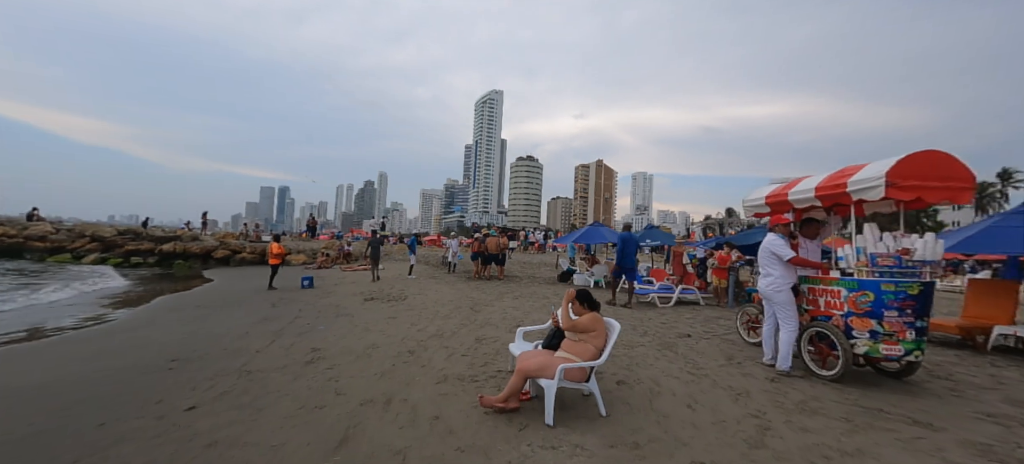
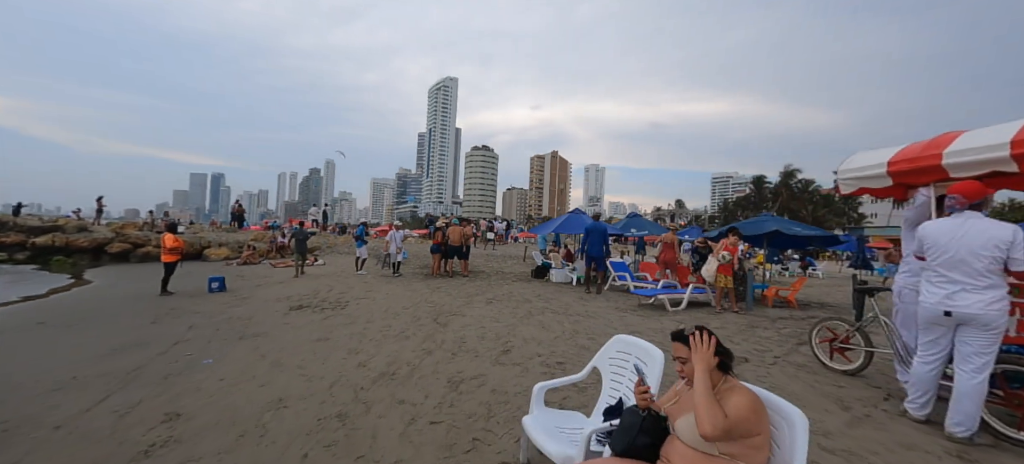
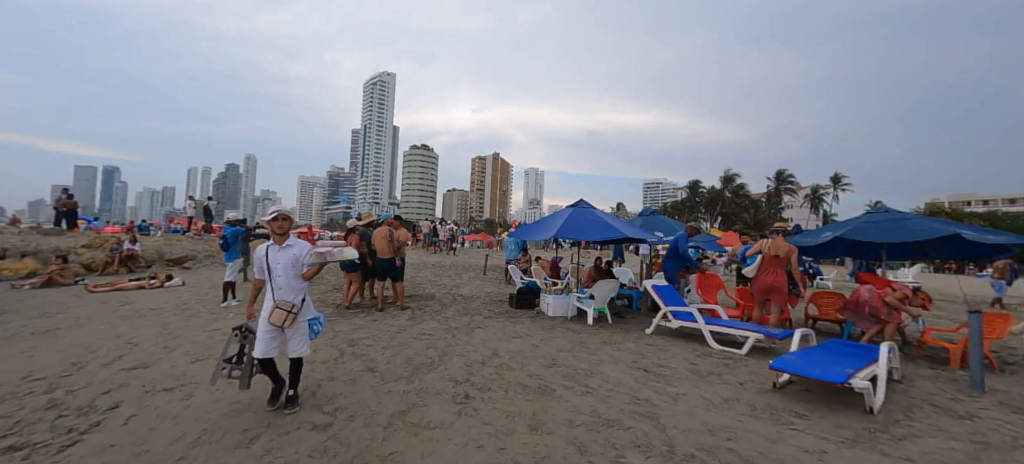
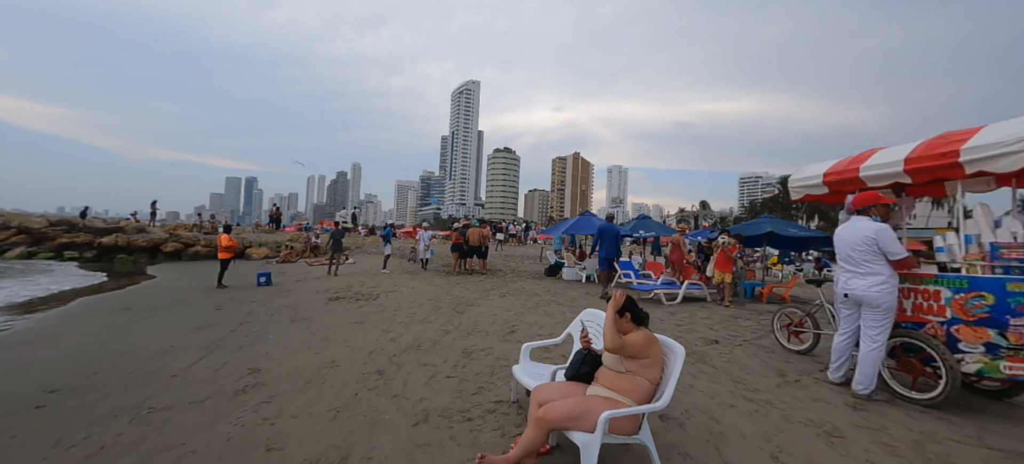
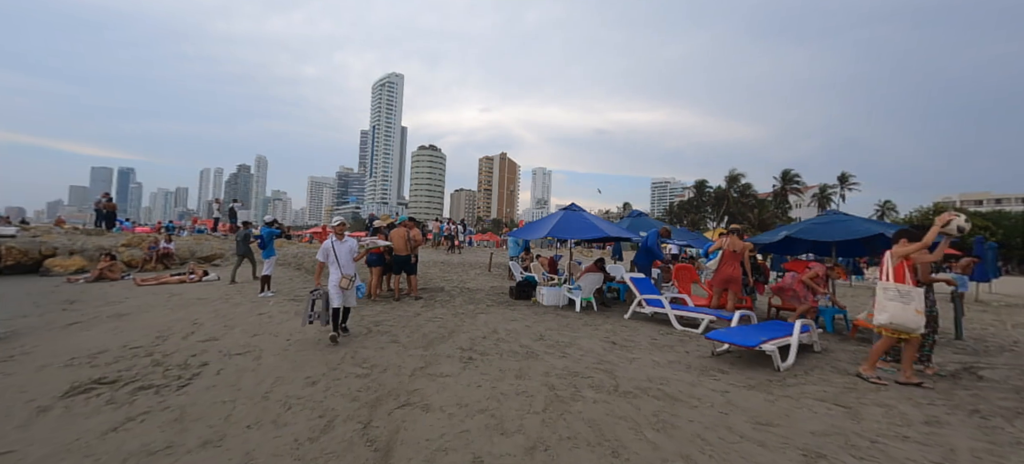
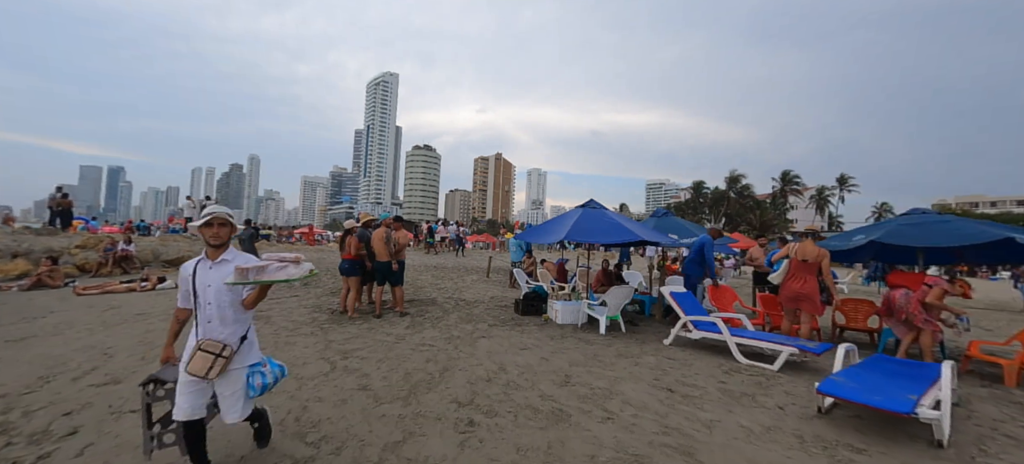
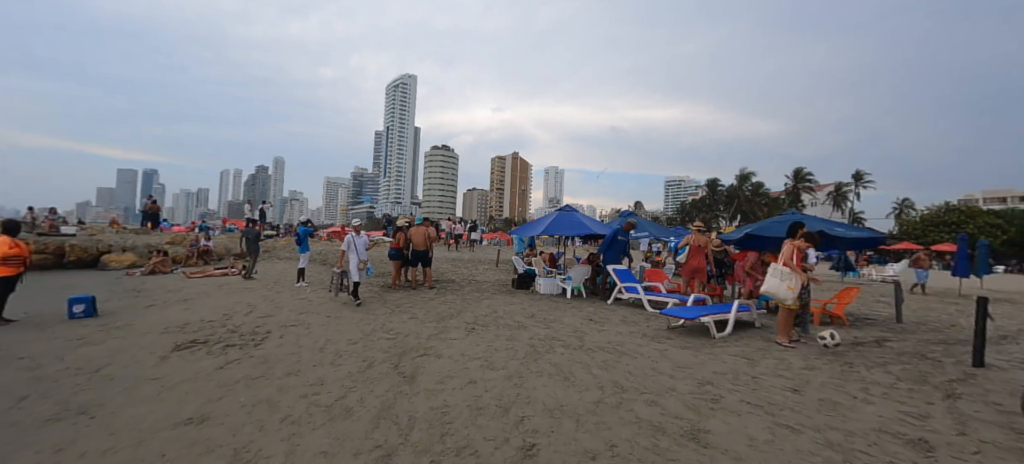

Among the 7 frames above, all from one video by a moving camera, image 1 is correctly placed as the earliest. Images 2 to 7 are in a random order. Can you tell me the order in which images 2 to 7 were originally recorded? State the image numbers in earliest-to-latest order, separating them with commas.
4, 2, 7, 5, 3, 6
